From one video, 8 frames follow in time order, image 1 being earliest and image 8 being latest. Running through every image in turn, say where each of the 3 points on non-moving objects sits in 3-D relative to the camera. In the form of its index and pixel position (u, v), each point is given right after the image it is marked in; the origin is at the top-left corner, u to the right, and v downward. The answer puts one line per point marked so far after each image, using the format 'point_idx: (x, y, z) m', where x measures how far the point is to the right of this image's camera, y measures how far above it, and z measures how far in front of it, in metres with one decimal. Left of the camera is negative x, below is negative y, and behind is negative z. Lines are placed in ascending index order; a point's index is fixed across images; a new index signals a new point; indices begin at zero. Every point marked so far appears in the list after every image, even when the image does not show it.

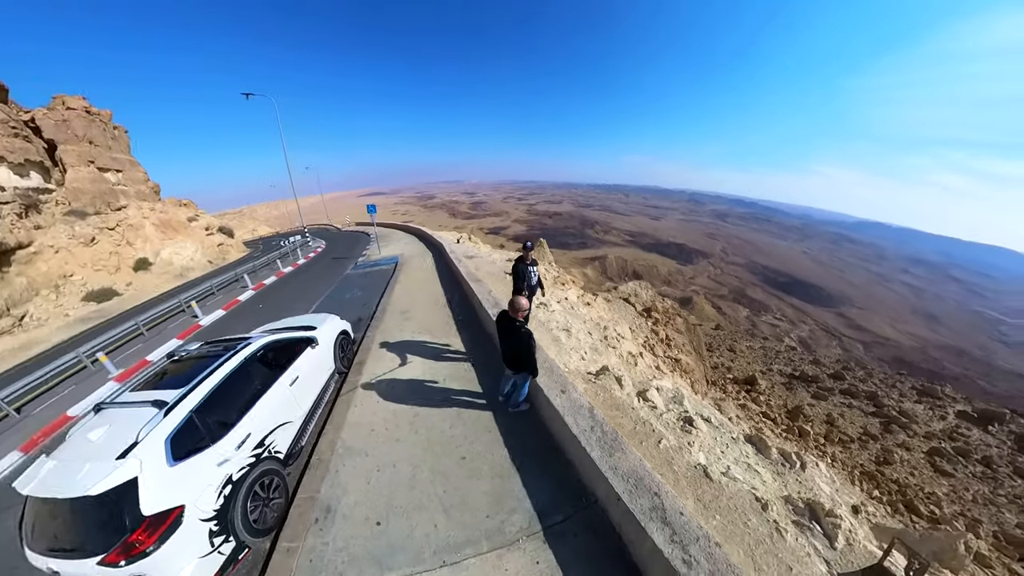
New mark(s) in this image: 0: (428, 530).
0: (-0.7, -1.8, +2.5) m
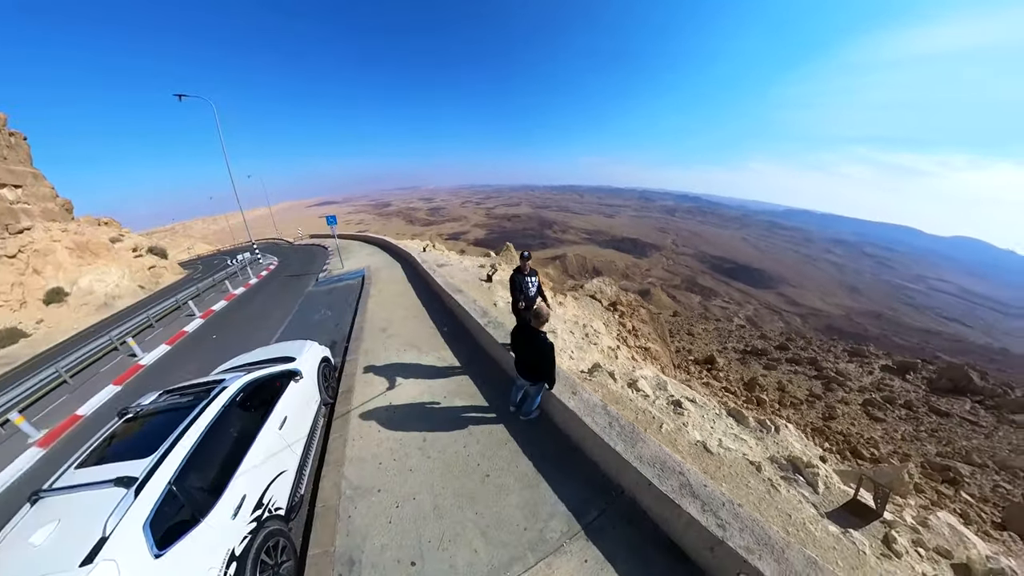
0: (-0.3, -1.9, +2.4) m
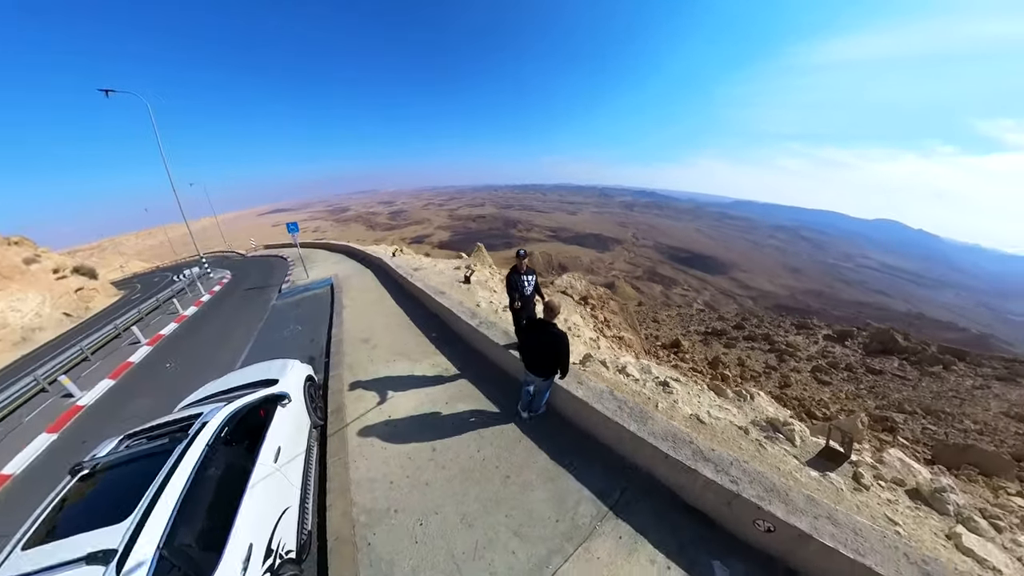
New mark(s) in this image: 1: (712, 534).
0: (0.0, -1.9, +2.4) m
1: (+1.5, -1.8, +2.6) m
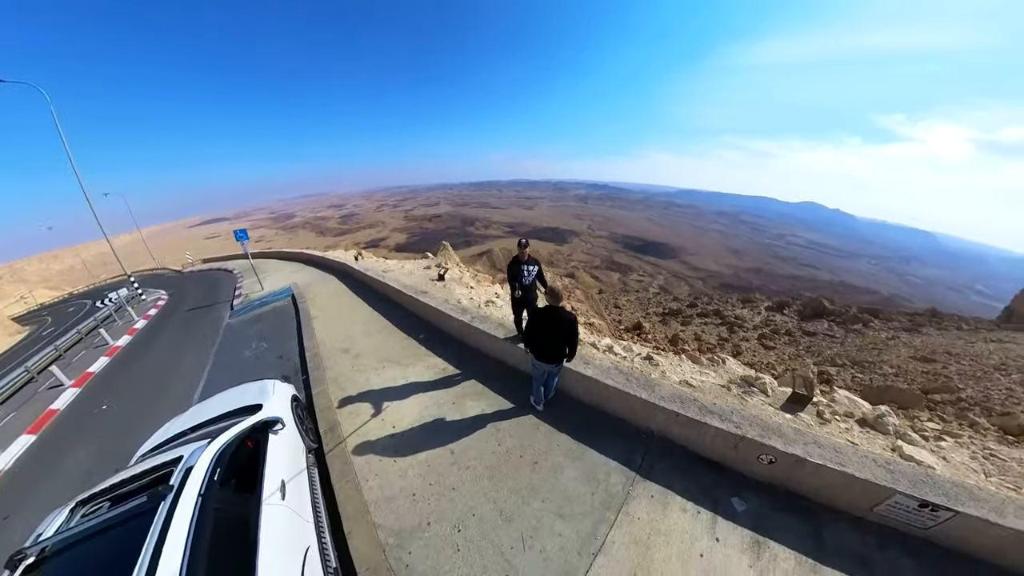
0: (+0.3, -1.9, +2.5) m
1: (+1.8, -1.6, +2.9) m
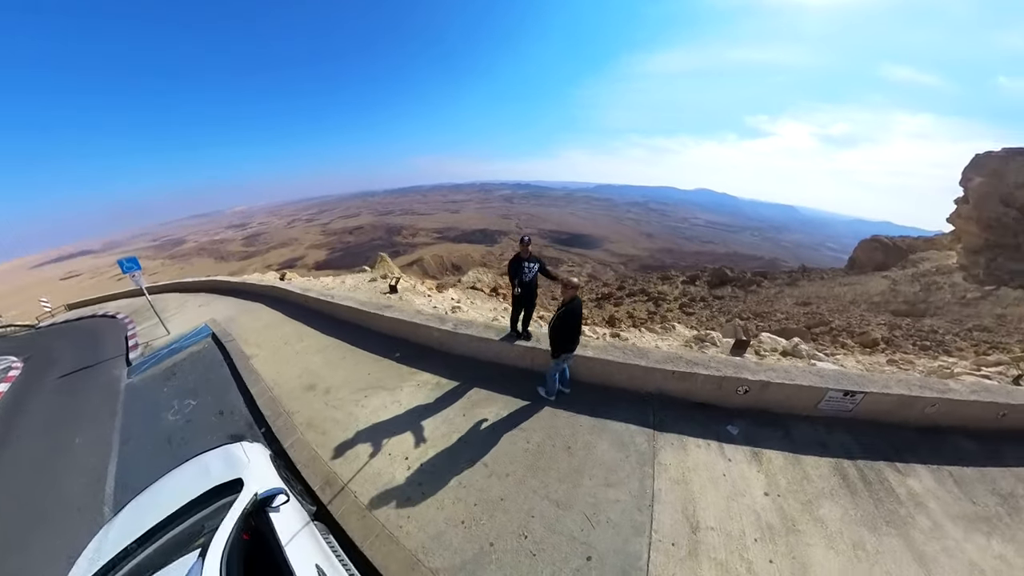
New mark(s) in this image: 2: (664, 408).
0: (+0.8, -1.7, +2.9) m
1: (+2.1, -1.3, +3.6) m
2: (+1.6, -1.3, +3.7) m
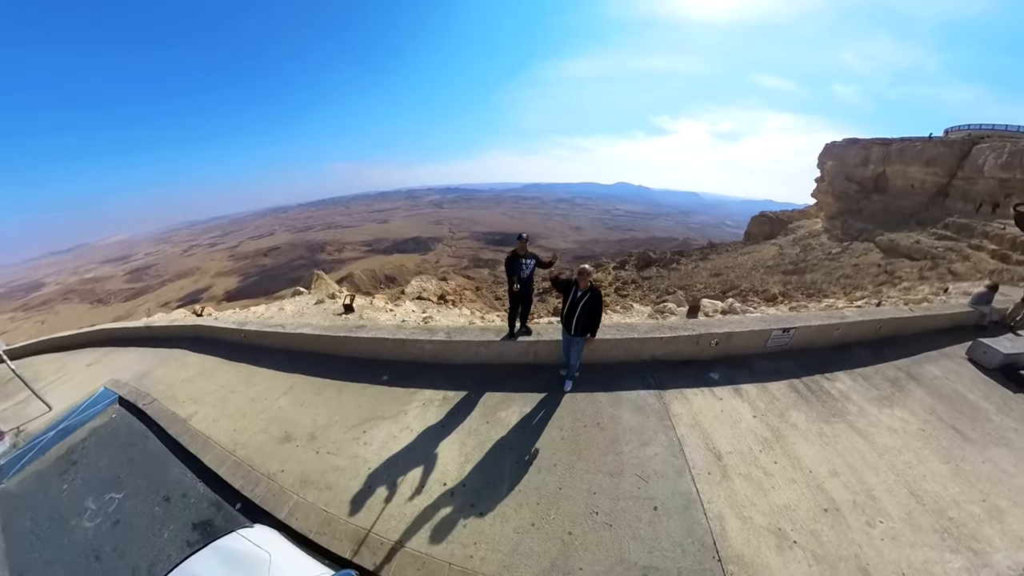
0: (+1.3, -1.6, +3.4) m
1: (+2.3, -1.0, +4.4) m
2: (+1.8, -1.0, +4.4) m
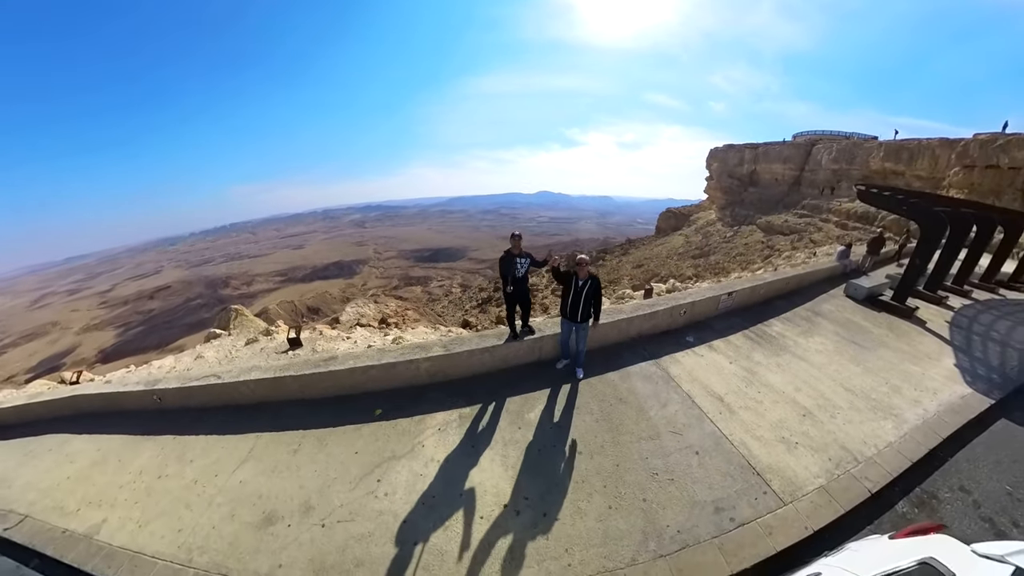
0: (+1.8, -1.3, +3.9) m
1: (+2.4, -0.6, +5.2) m
2: (+1.9, -0.8, +5.0) m
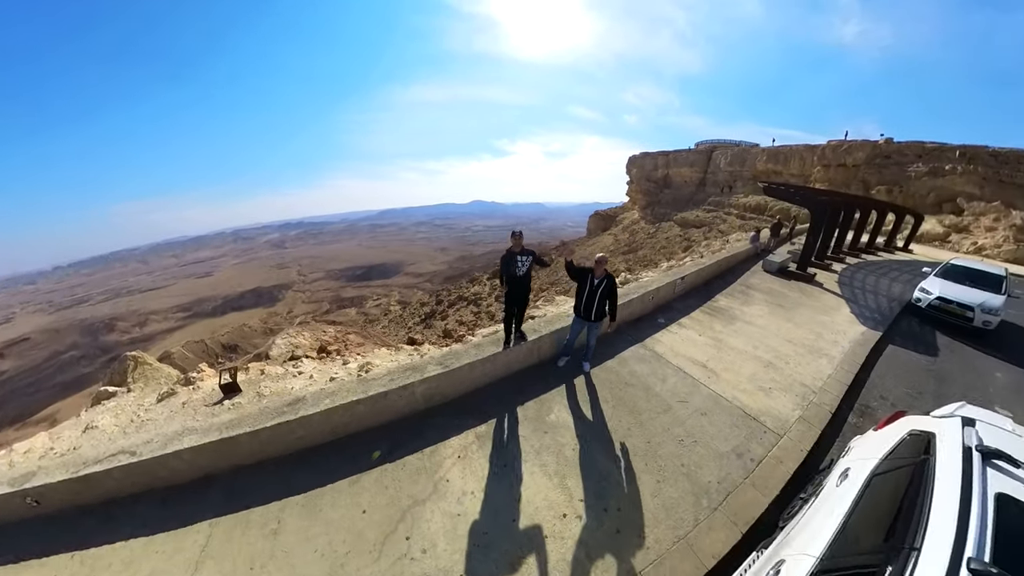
0: (+2.0, -1.1, +4.4) m
1: (+2.2, -0.5, +5.8) m
2: (+1.8, -0.6, +5.5) m
